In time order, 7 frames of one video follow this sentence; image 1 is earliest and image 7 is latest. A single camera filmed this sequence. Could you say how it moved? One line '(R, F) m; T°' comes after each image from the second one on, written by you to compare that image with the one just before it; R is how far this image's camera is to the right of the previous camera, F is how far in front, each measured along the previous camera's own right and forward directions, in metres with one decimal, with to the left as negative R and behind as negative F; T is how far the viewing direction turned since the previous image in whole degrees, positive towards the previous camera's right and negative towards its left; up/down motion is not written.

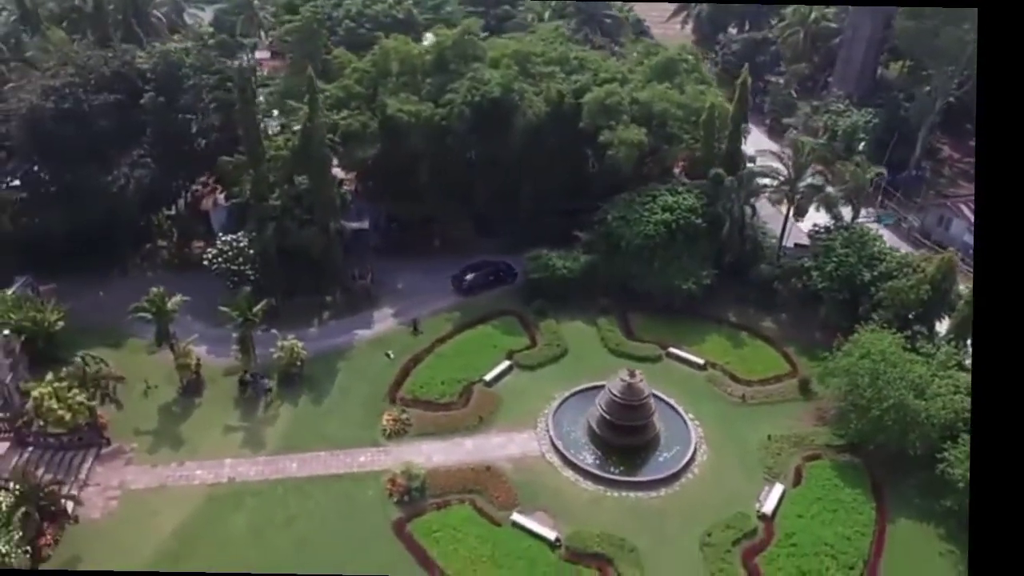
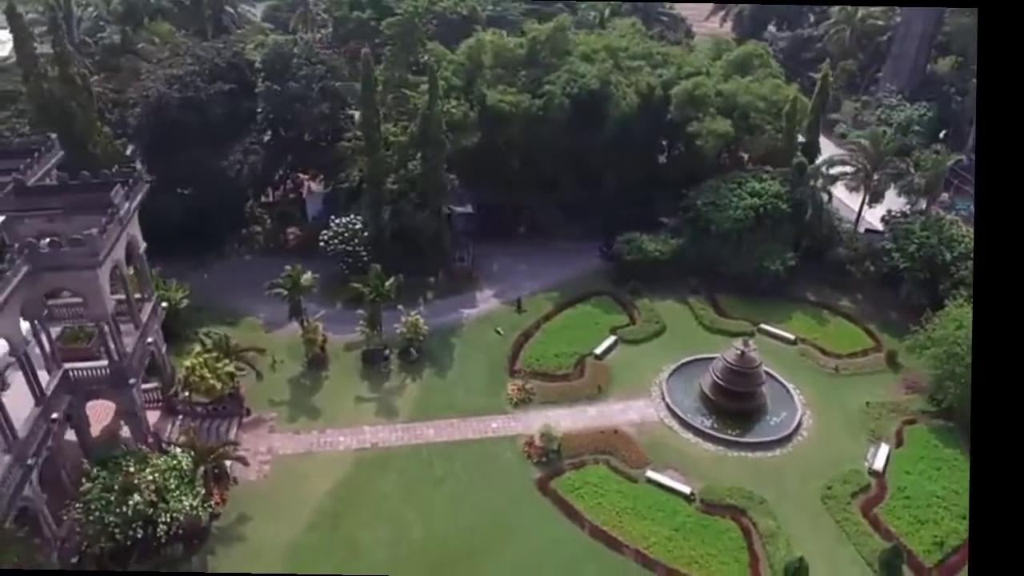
(-6.4, -1.9) m; +1°
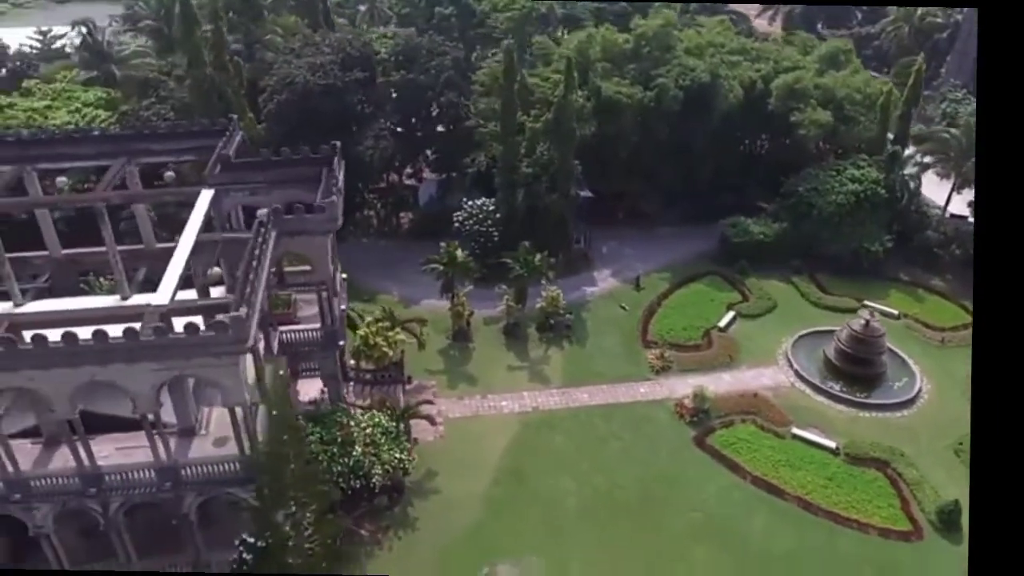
(-8.2, -2.1) m; +1°
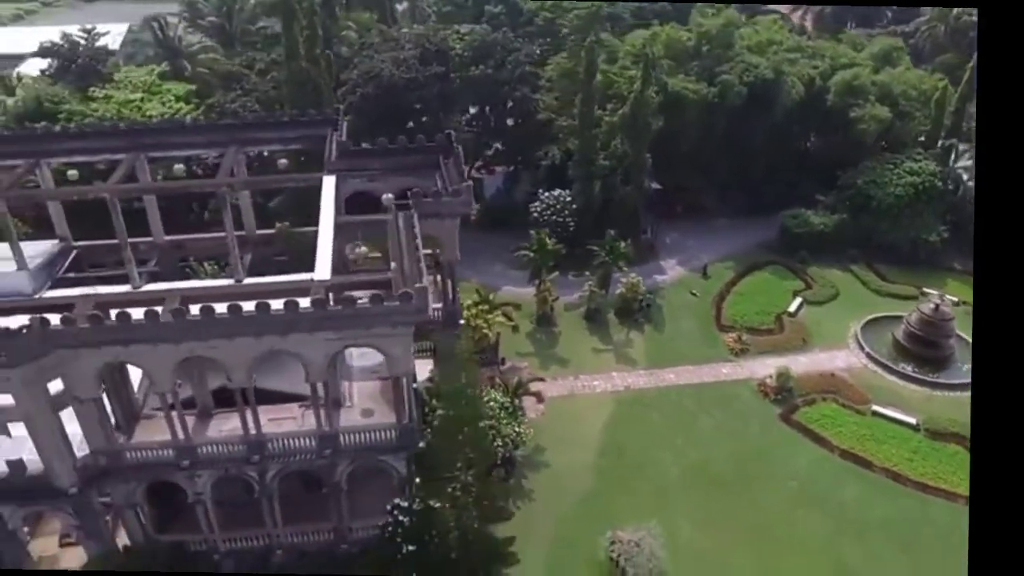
(-5.3, -1.3) m; +1°
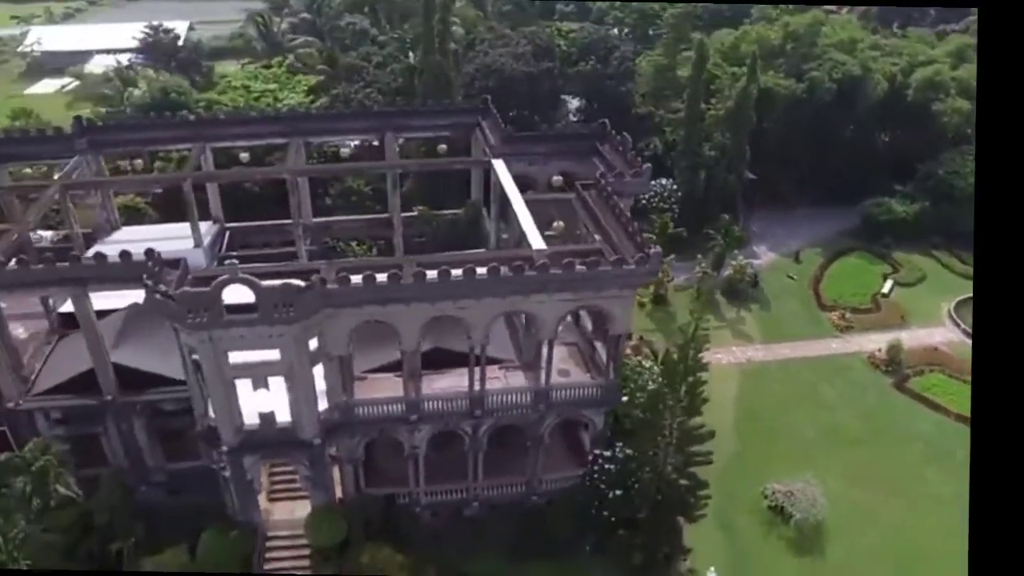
(-8.1, -2.2) m; +1°
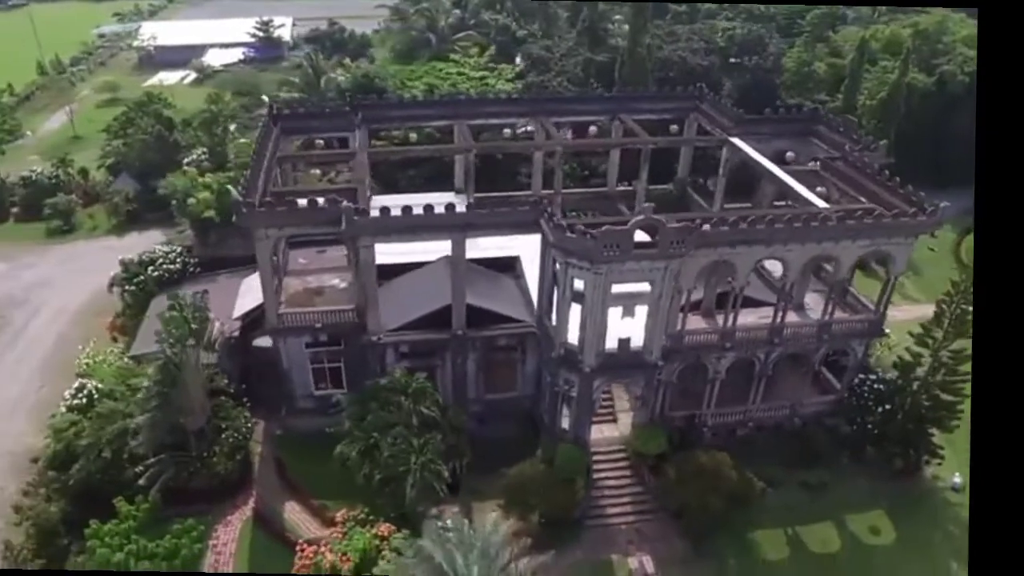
(-14.7, -4.3) m; +2°
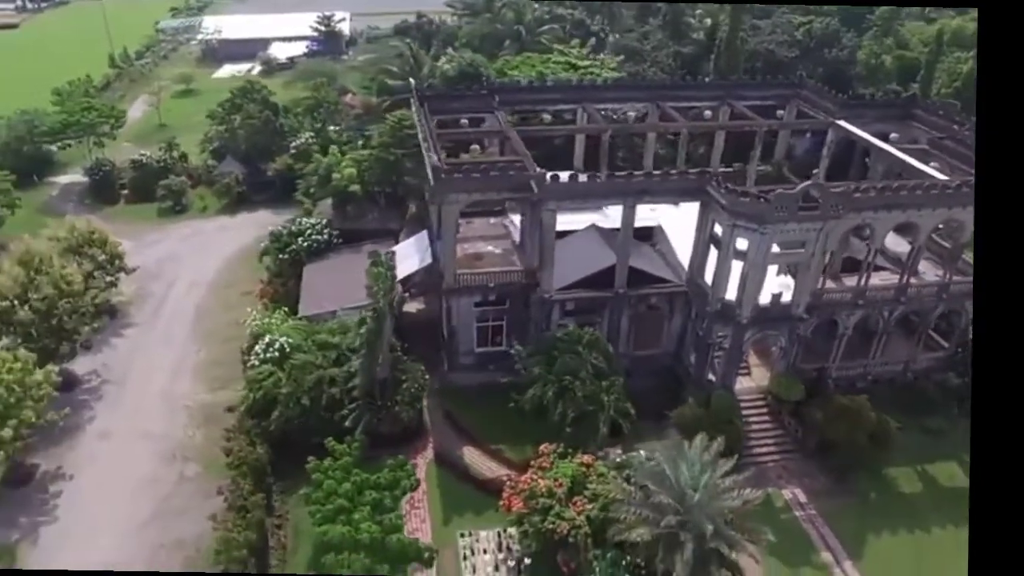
(-8.7, -2.9) m; +1°
